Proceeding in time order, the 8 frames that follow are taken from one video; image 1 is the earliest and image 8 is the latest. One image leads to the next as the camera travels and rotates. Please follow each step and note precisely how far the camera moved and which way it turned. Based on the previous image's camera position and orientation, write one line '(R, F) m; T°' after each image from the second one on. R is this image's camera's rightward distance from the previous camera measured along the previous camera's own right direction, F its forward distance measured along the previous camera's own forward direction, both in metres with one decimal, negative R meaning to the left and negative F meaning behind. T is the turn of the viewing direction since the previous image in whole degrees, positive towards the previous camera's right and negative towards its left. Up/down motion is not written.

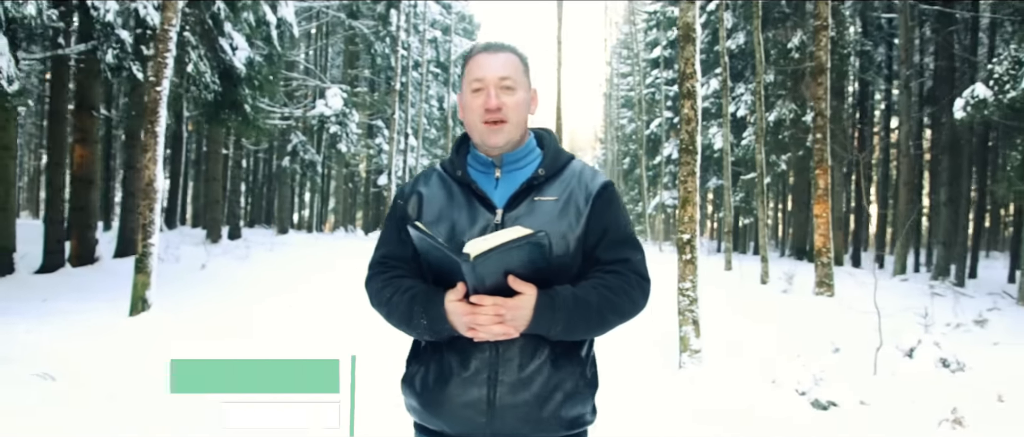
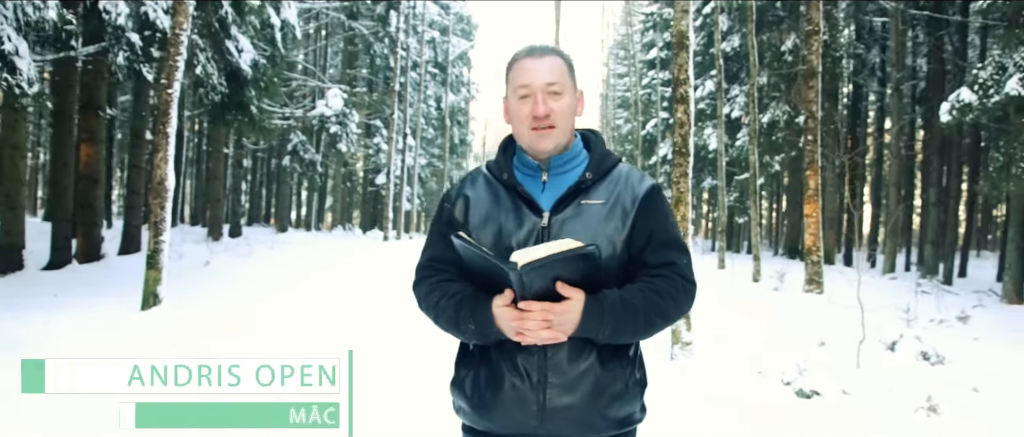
(0.0, -0.3) m; 0°
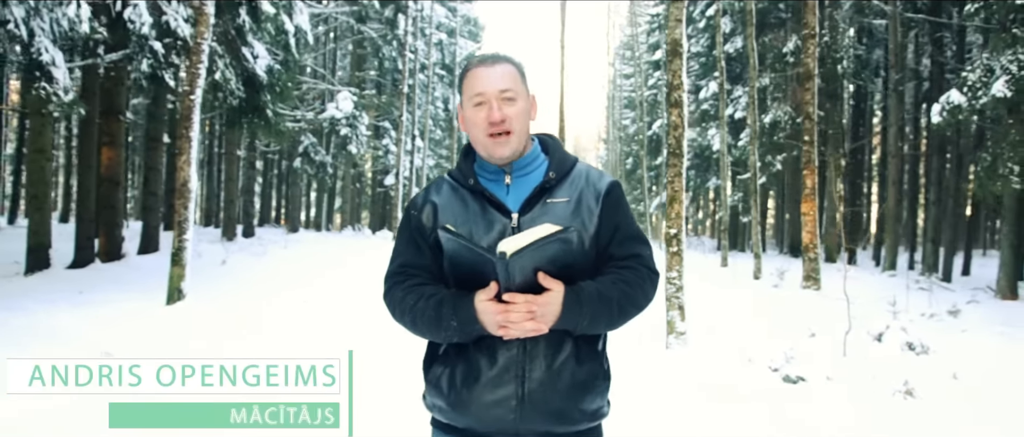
(0.0, -0.4) m; -1°
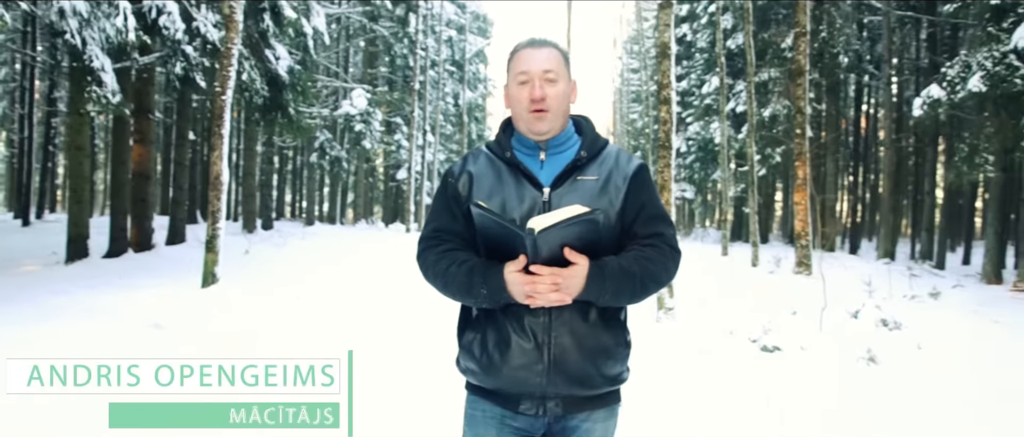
(+0.1, -0.8) m; -1°
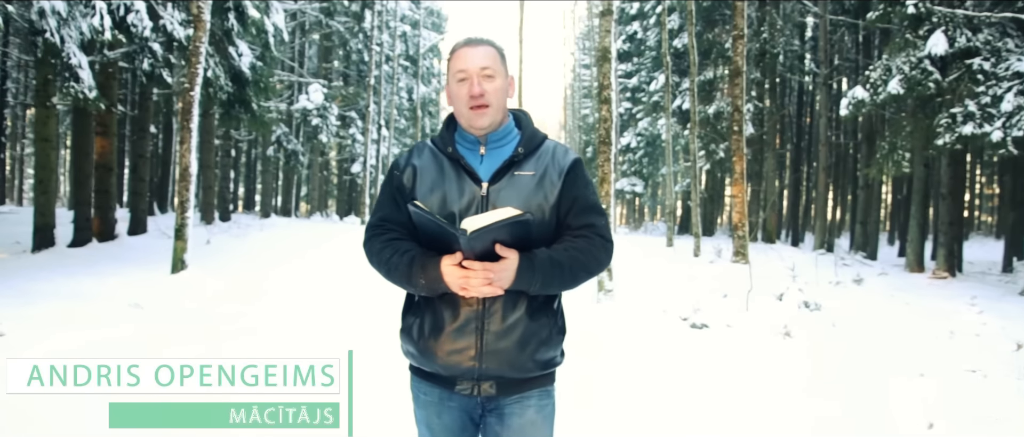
(-0.1, -0.7) m; +4°
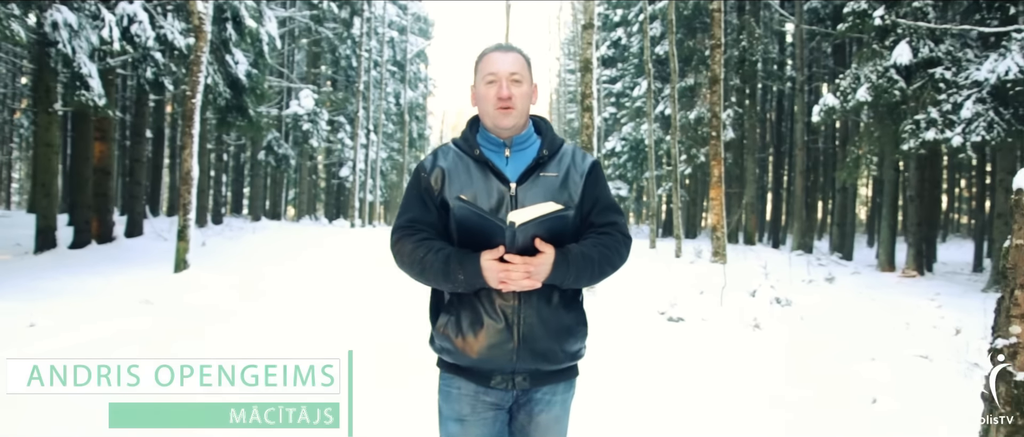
(0.0, -0.5) m; +1°
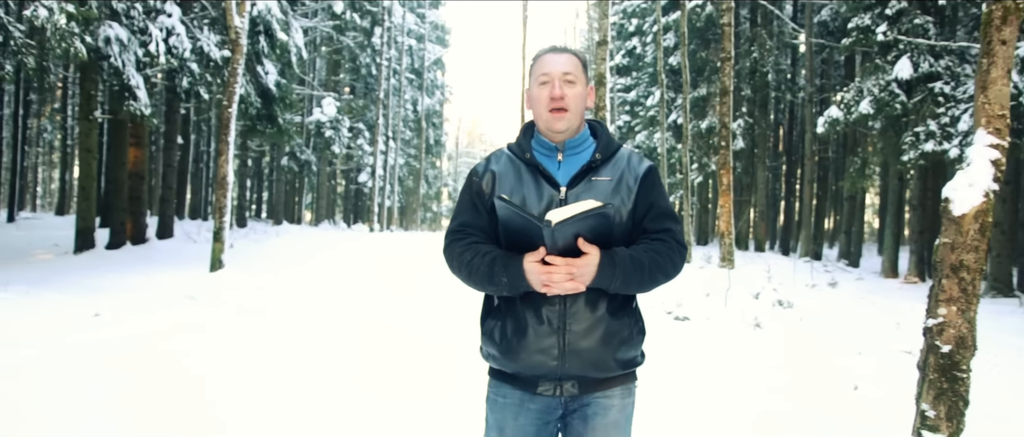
(0.0, -0.6) m; -1°
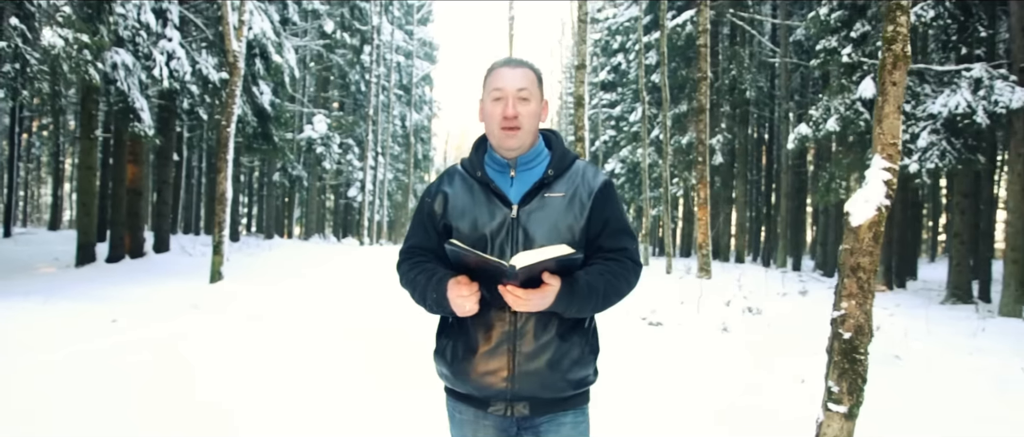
(+0.1, -0.6) m; +1°
